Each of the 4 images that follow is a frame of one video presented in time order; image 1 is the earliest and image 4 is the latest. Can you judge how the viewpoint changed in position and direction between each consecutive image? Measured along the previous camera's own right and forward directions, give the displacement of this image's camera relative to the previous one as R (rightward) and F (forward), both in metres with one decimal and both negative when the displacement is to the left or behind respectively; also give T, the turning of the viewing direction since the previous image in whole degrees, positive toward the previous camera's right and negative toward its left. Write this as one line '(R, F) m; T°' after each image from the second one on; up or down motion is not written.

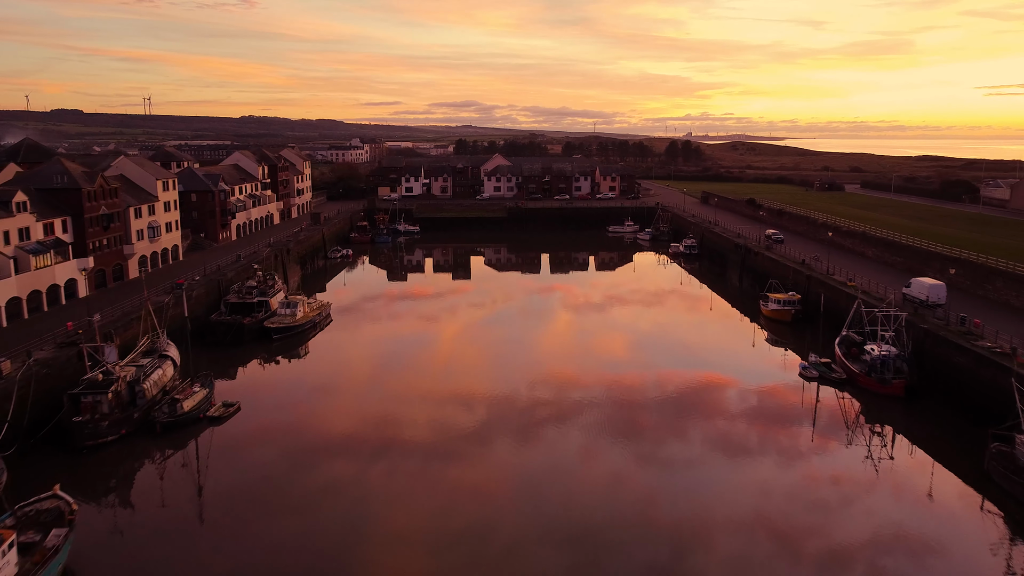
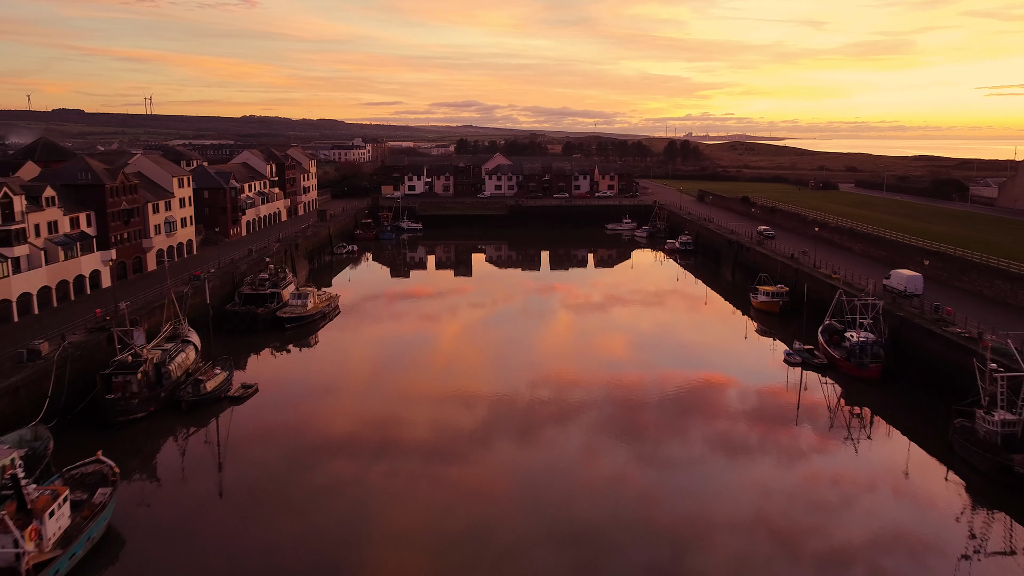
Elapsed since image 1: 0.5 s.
(0.0, -1.4) m; 0°
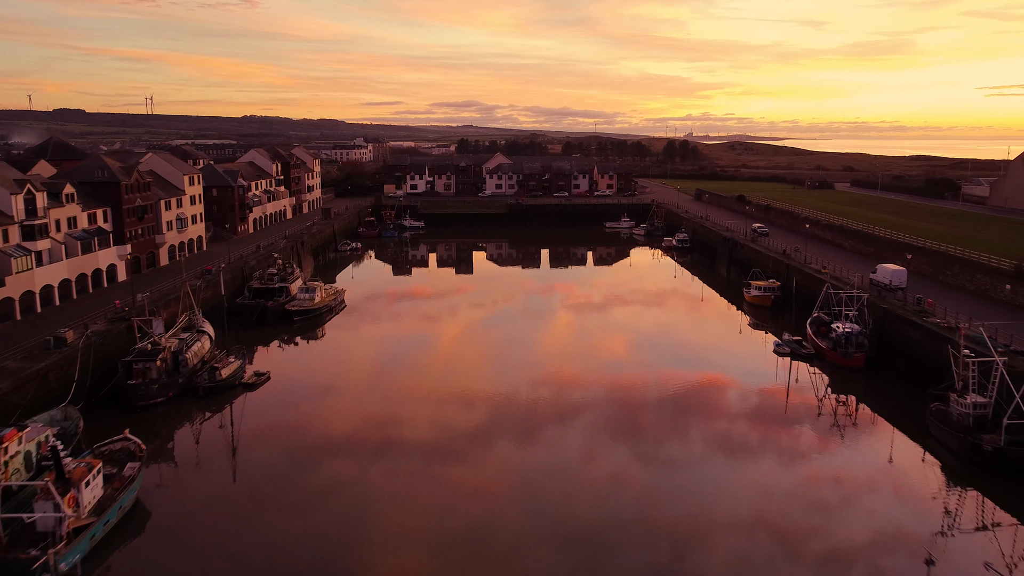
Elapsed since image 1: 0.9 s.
(0.0, -1.1) m; 0°
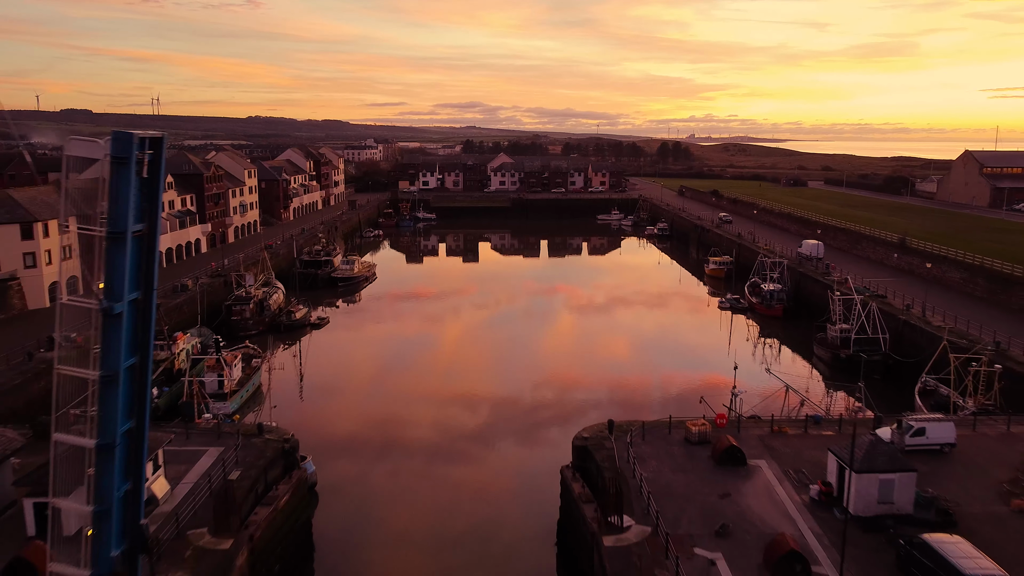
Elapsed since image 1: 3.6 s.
(+0.1, -7.6) m; 0°
